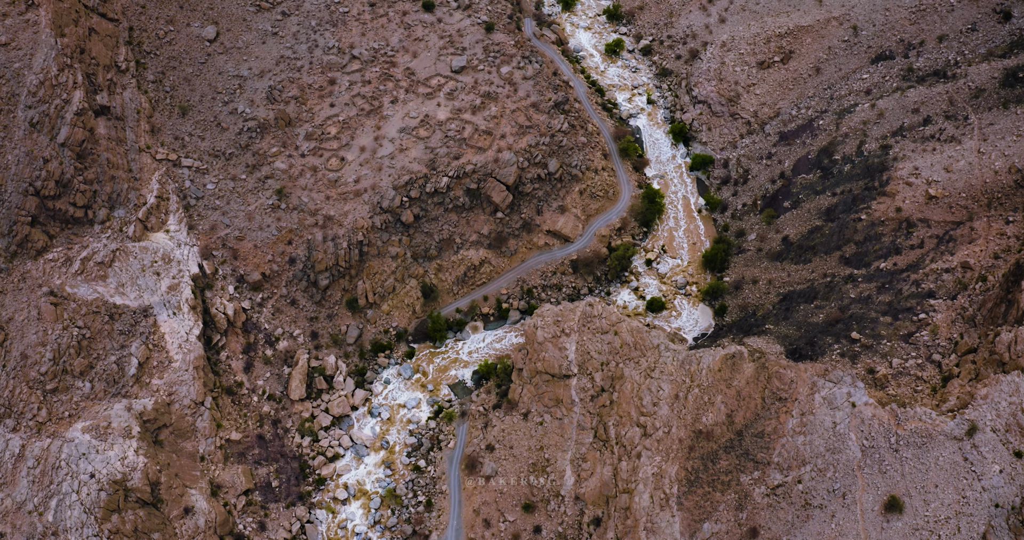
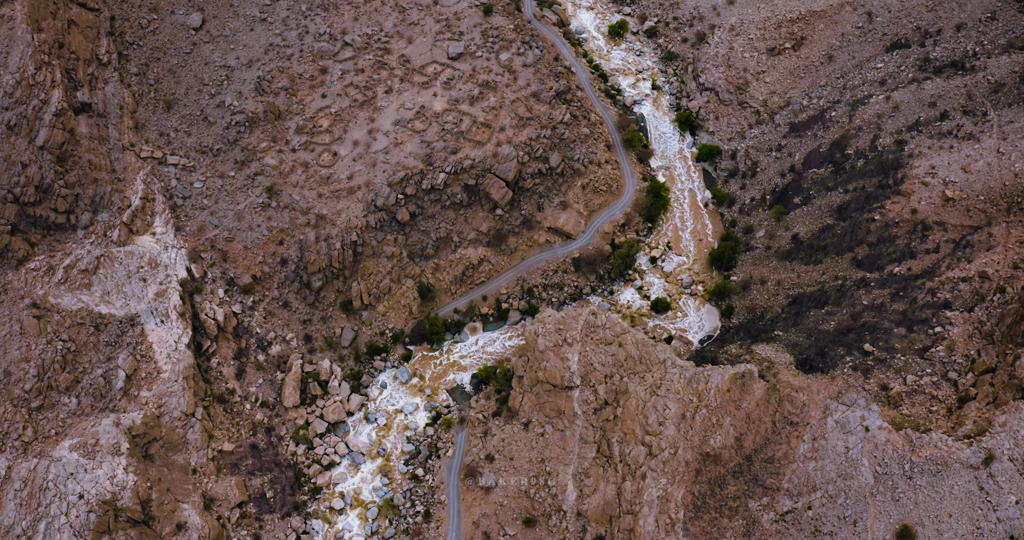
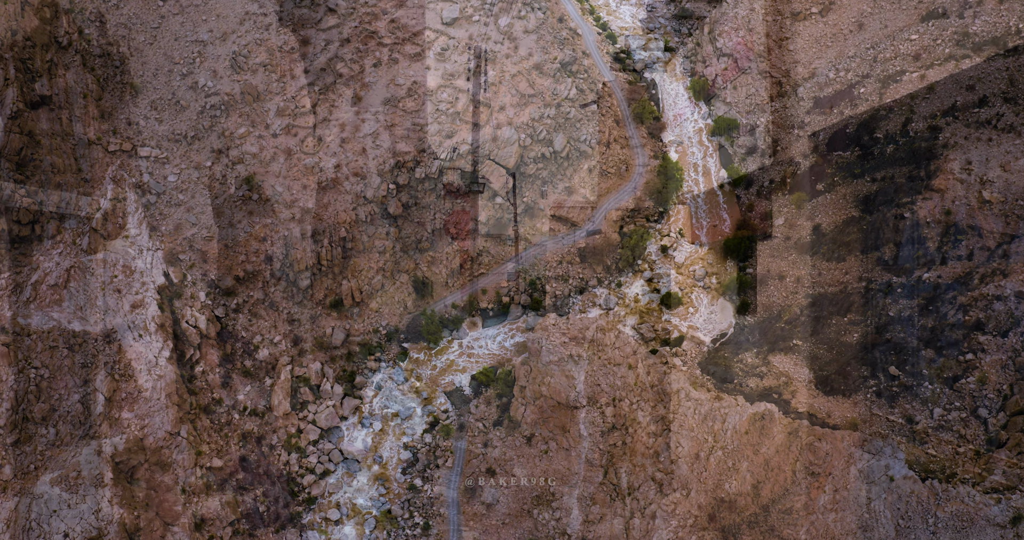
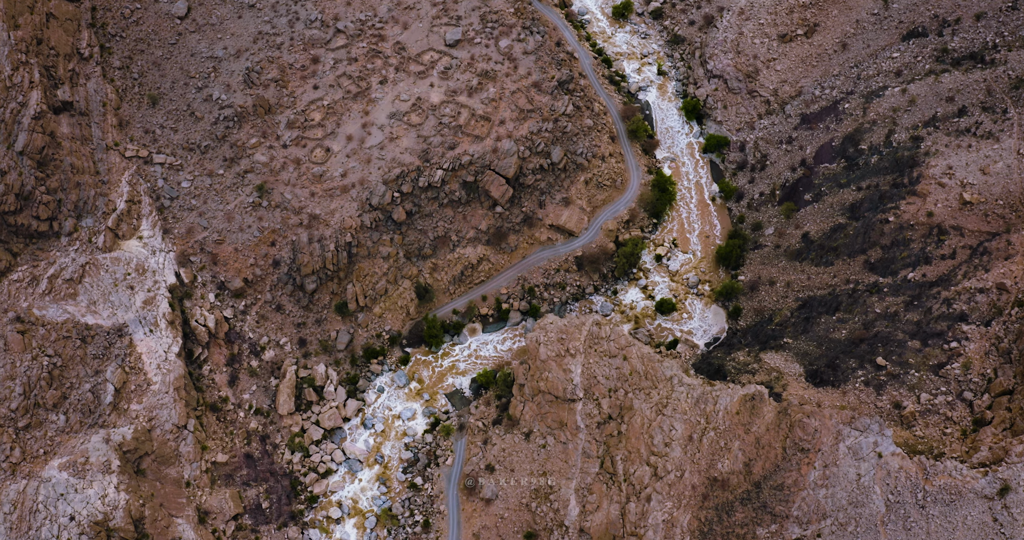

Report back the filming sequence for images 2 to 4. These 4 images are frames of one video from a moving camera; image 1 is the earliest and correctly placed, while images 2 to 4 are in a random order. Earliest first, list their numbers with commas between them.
2, 4, 3
